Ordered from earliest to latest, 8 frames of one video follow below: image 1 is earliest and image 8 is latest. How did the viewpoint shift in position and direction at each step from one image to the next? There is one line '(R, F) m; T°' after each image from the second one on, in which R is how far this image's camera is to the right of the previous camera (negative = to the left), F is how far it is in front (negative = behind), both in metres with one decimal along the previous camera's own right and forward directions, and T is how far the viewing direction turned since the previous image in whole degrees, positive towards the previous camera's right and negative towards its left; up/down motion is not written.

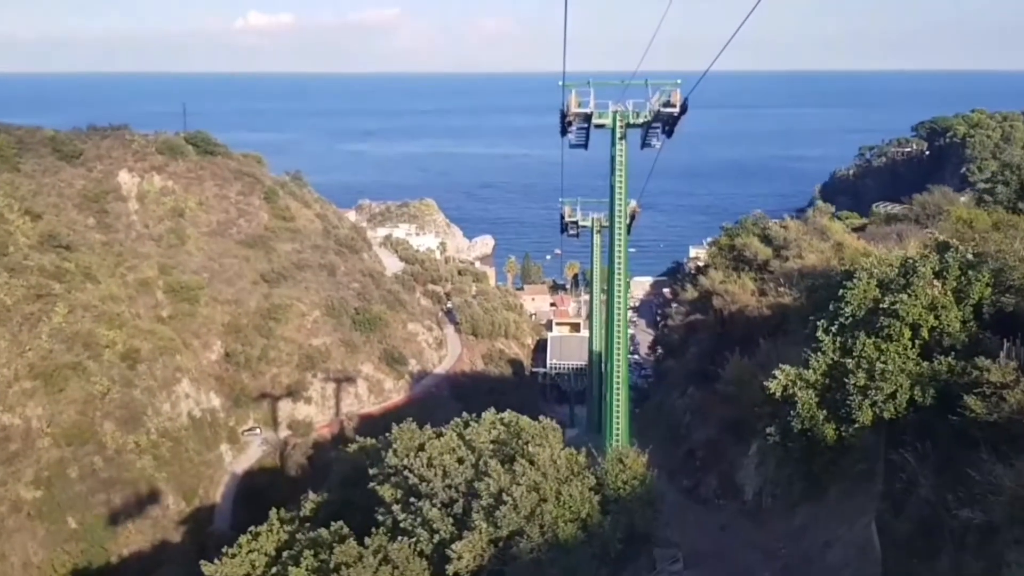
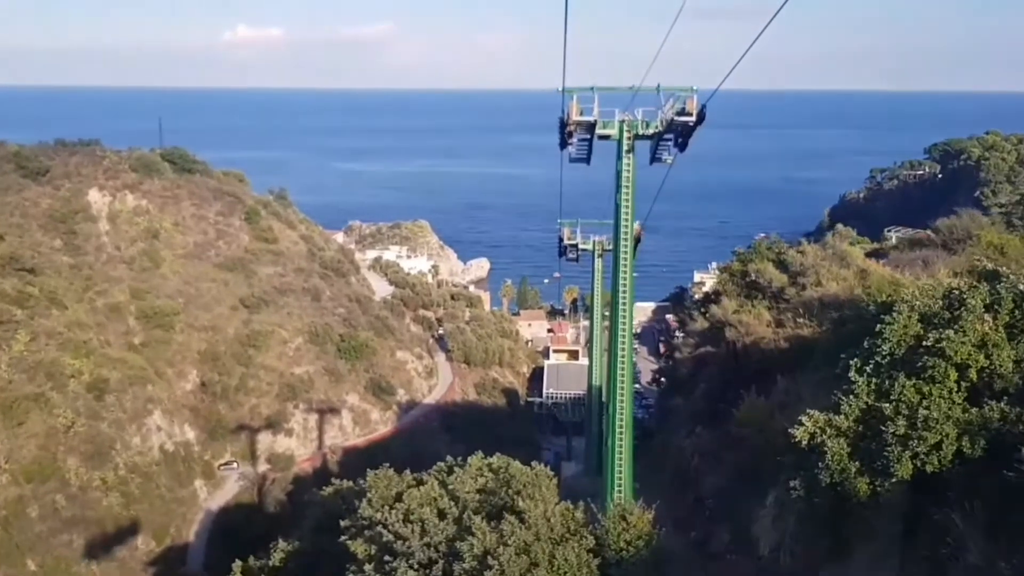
(+0.1, +1.3) m; 0°
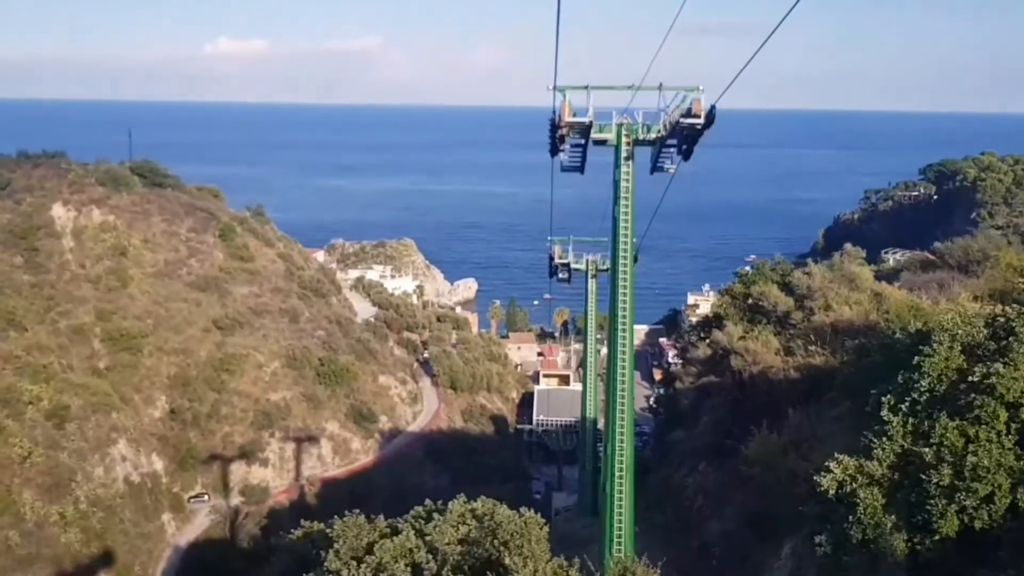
(0.0, +1.1) m; +1°
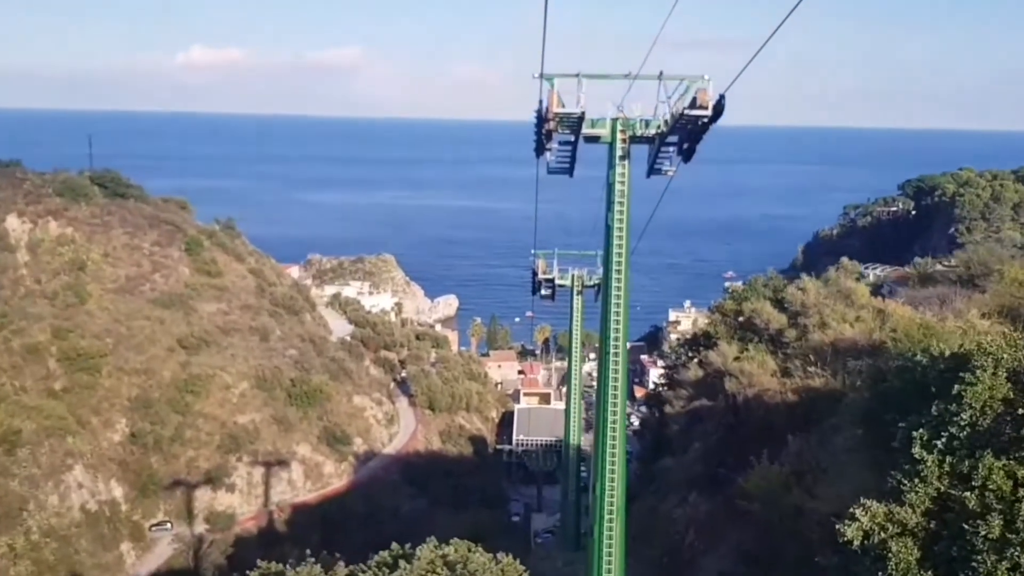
(0.0, +0.9) m; +1°
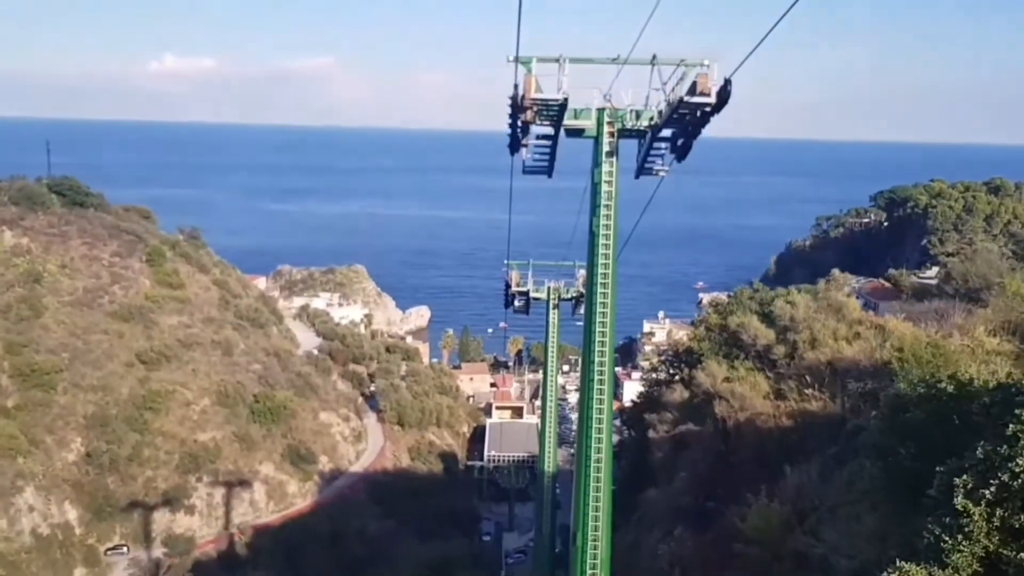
(+0.1, +0.5) m; +2°
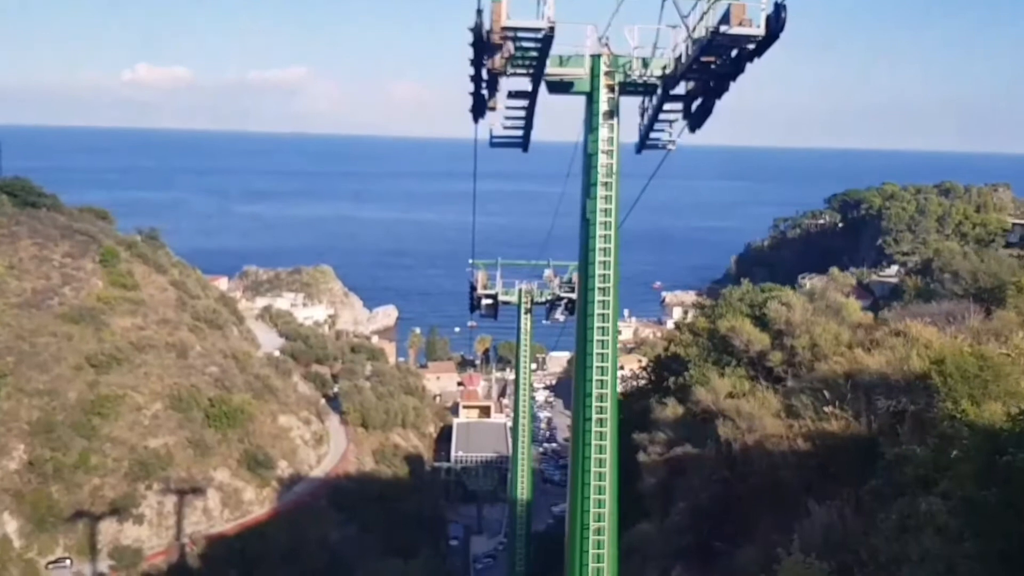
(0.0, +0.9) m; +2°
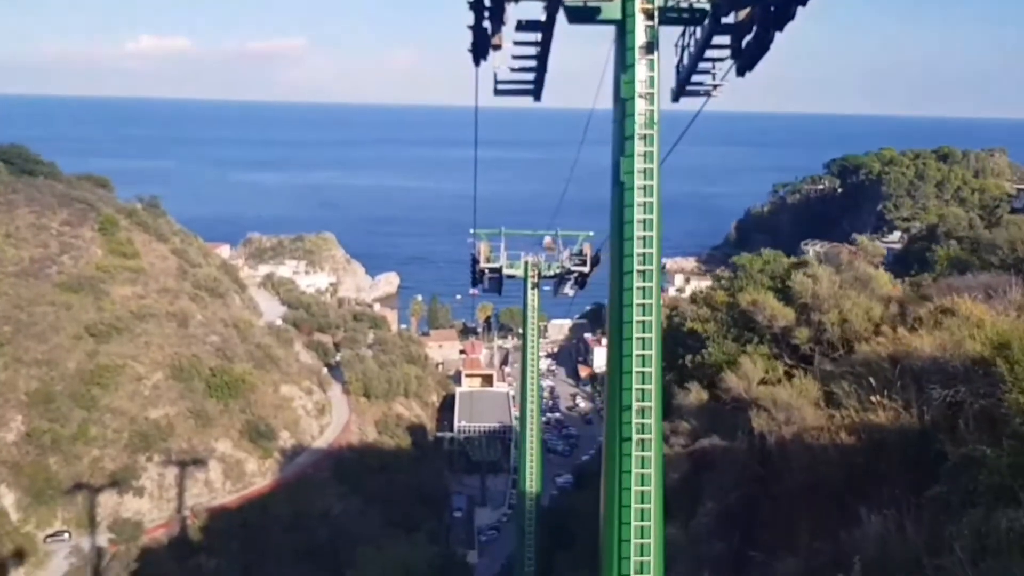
(-0.1, +0.5) m; 0°
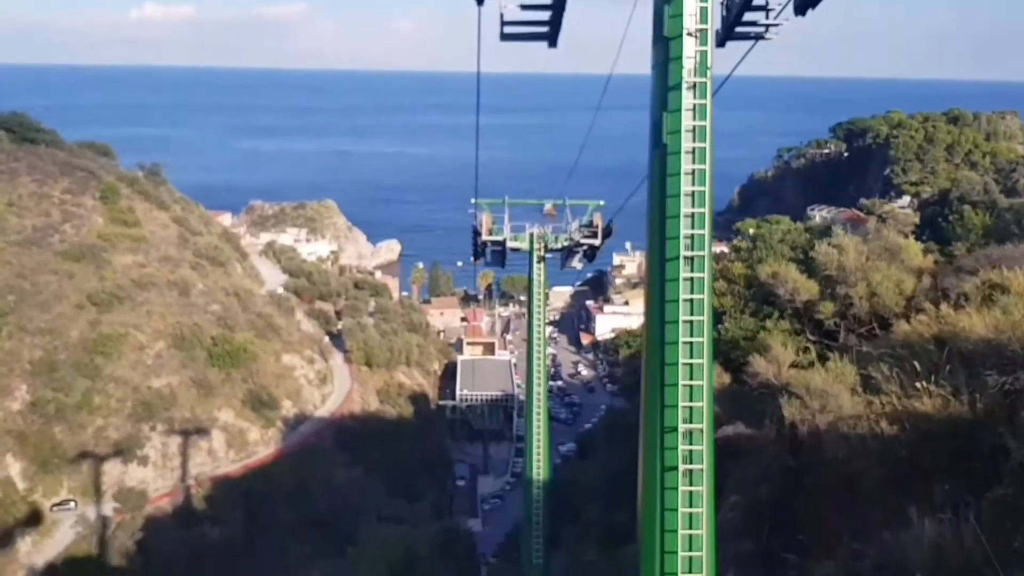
(-0.1, +0.1) m; 0°
